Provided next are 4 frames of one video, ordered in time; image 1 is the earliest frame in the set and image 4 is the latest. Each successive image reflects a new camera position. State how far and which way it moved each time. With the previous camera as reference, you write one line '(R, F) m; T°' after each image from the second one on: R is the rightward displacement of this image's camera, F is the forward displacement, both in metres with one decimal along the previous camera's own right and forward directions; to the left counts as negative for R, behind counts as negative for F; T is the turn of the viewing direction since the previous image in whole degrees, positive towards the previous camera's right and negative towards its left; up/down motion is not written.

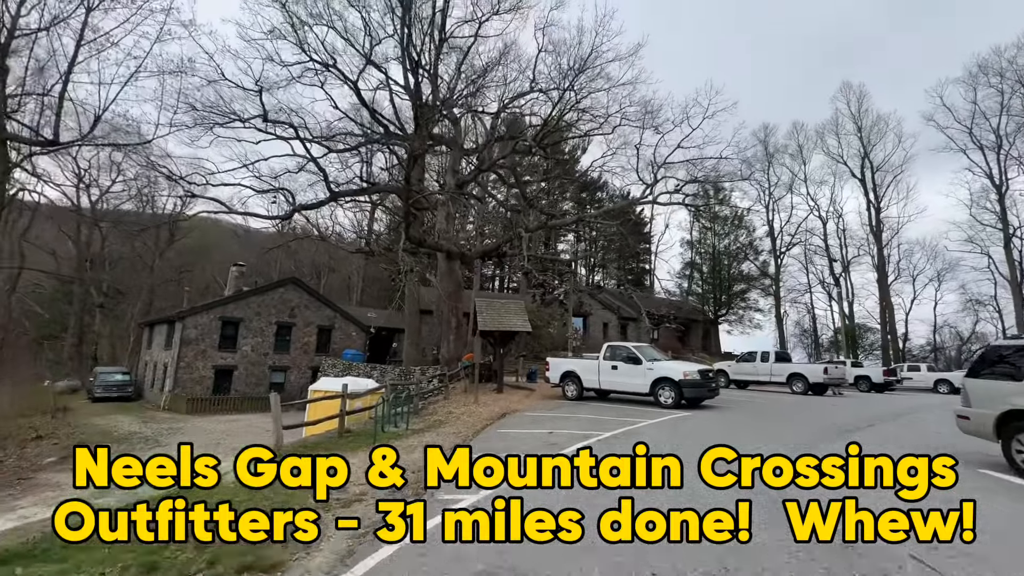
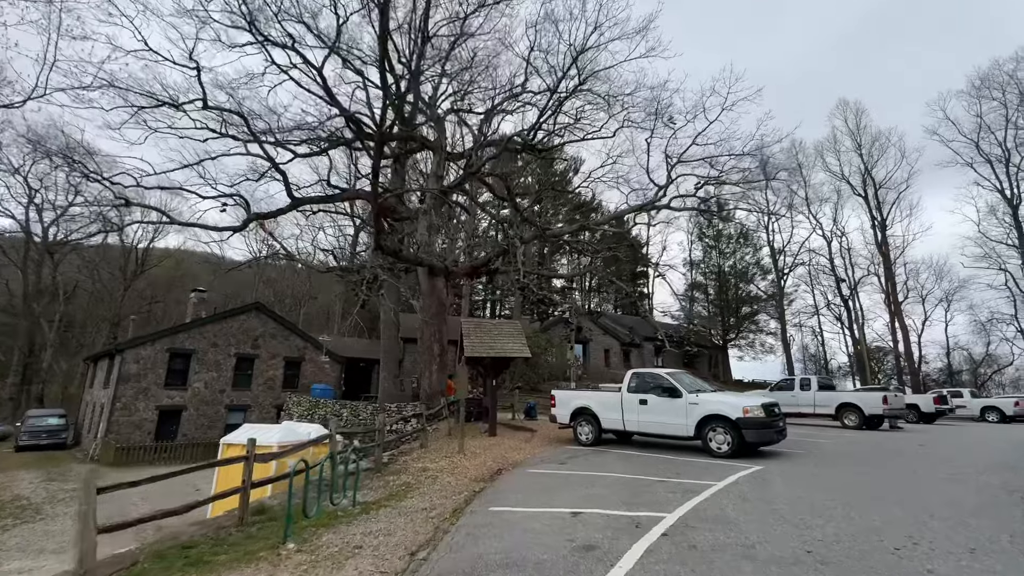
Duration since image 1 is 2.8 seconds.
(-0.1, +2.8) m; +1°
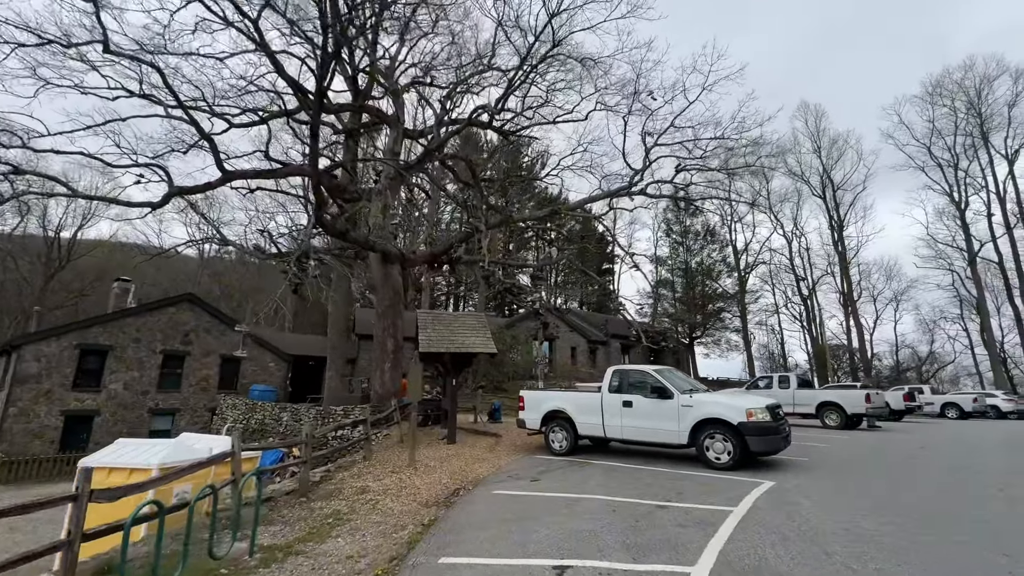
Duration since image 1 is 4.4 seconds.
(0.0, +1.5) m; +4°
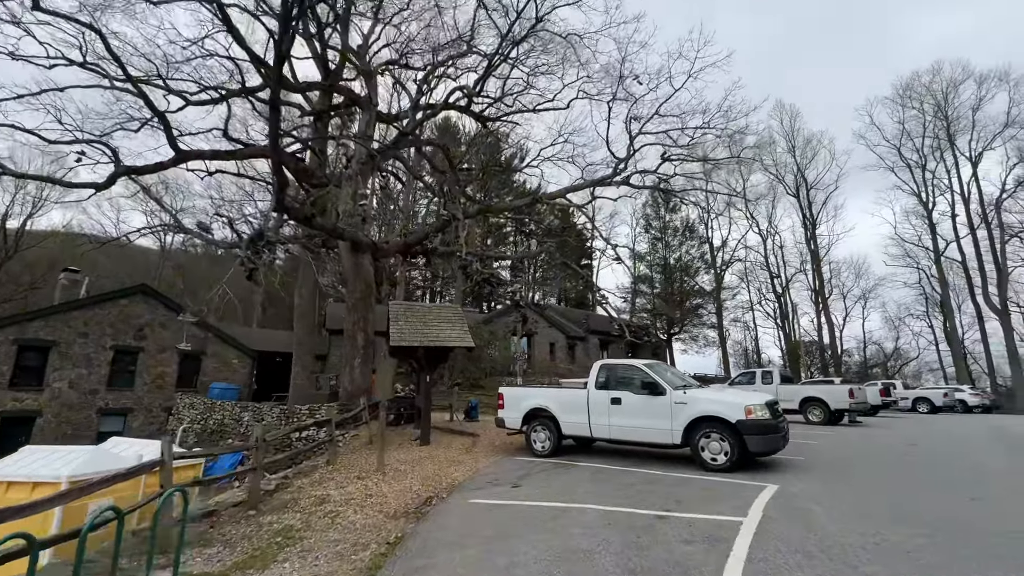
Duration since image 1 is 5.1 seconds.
(0.0, +0.7) m; +3°
